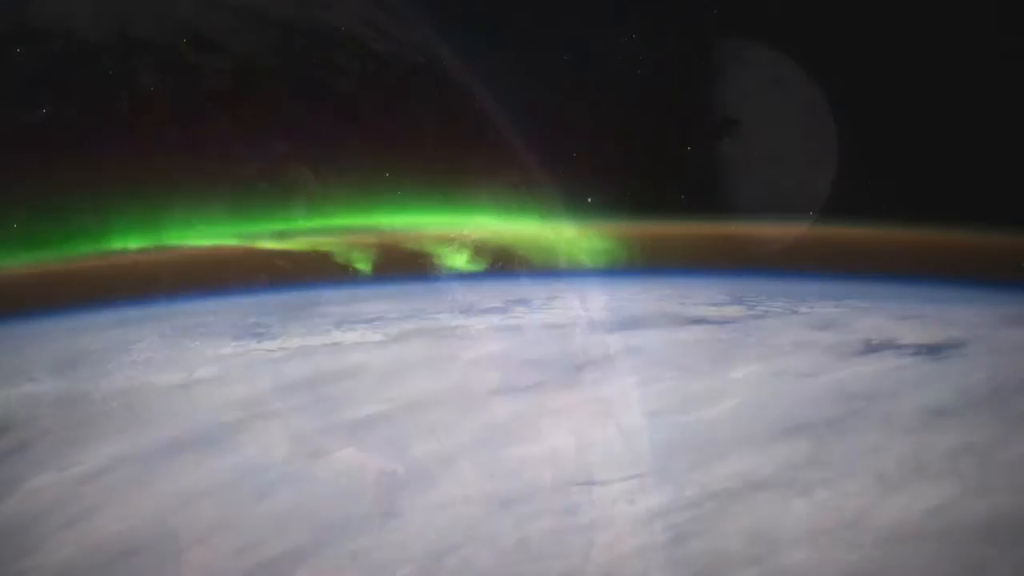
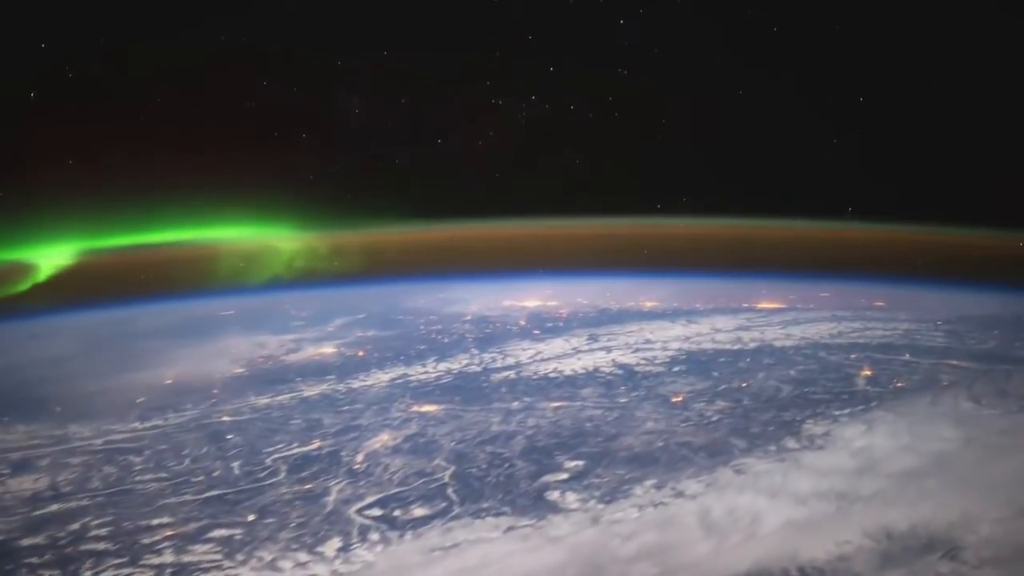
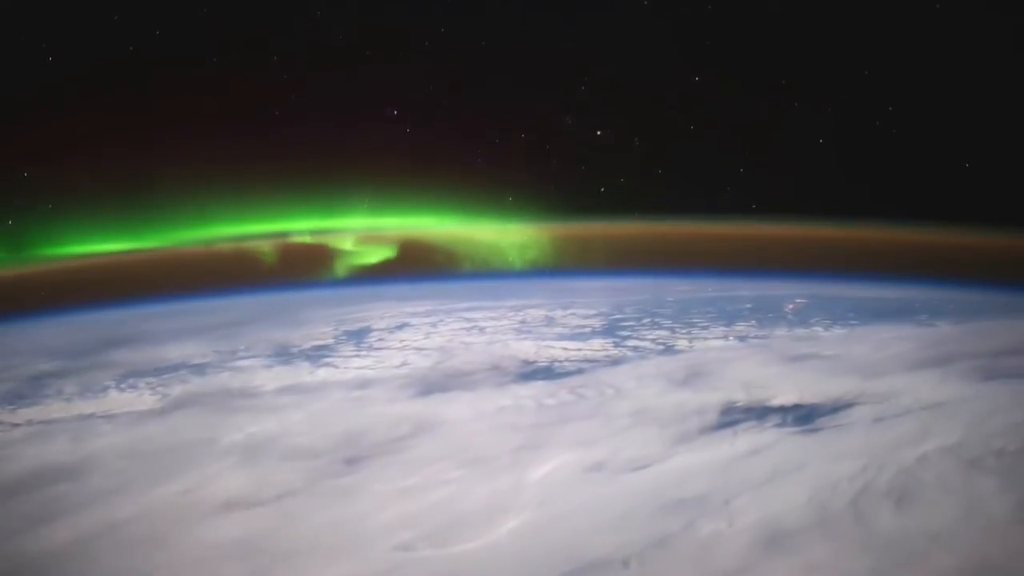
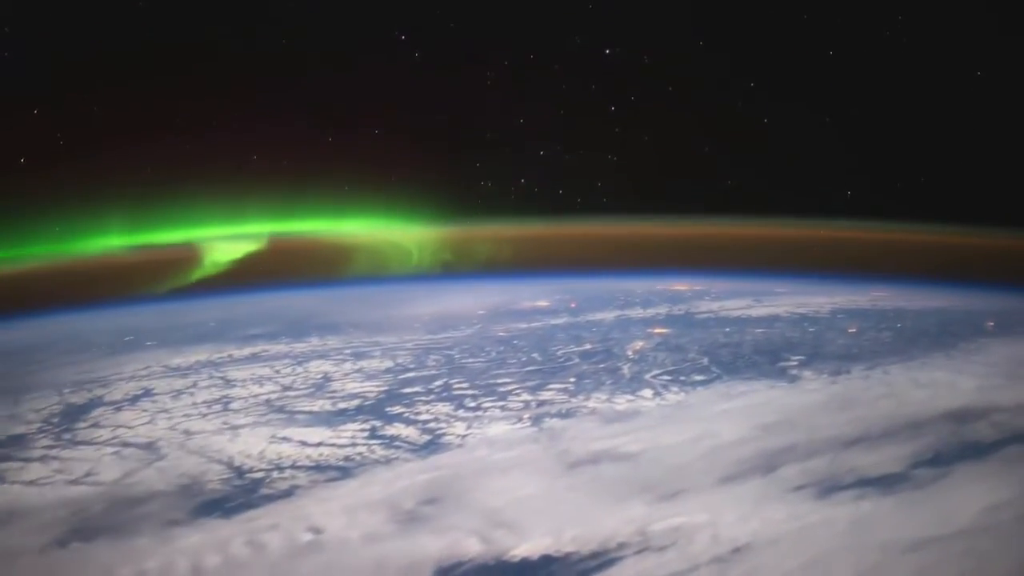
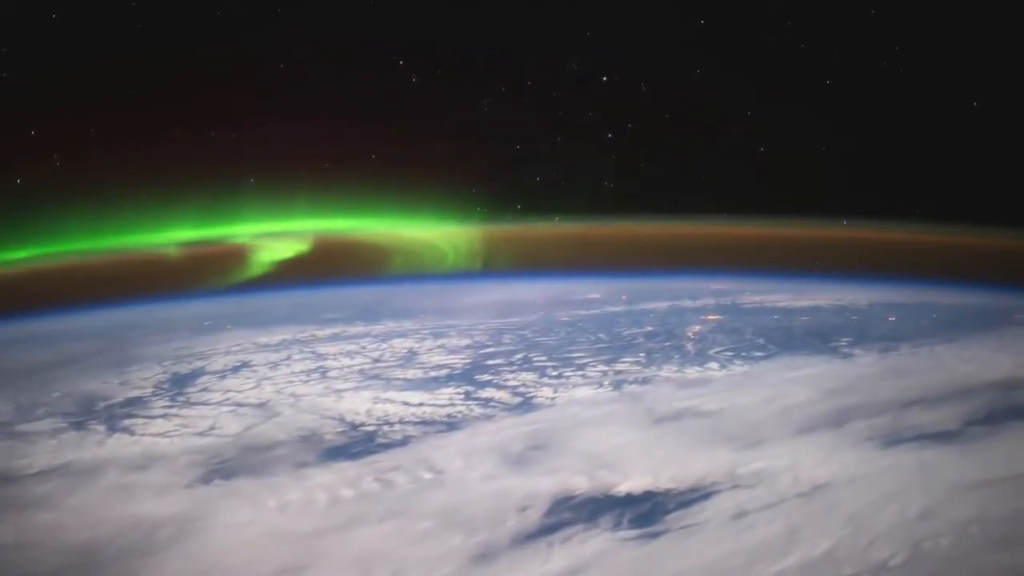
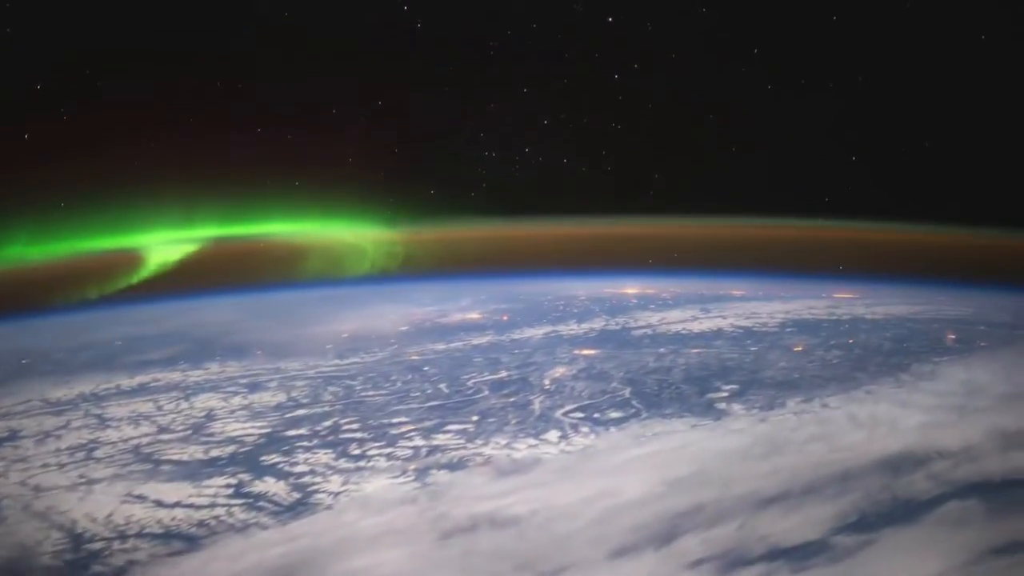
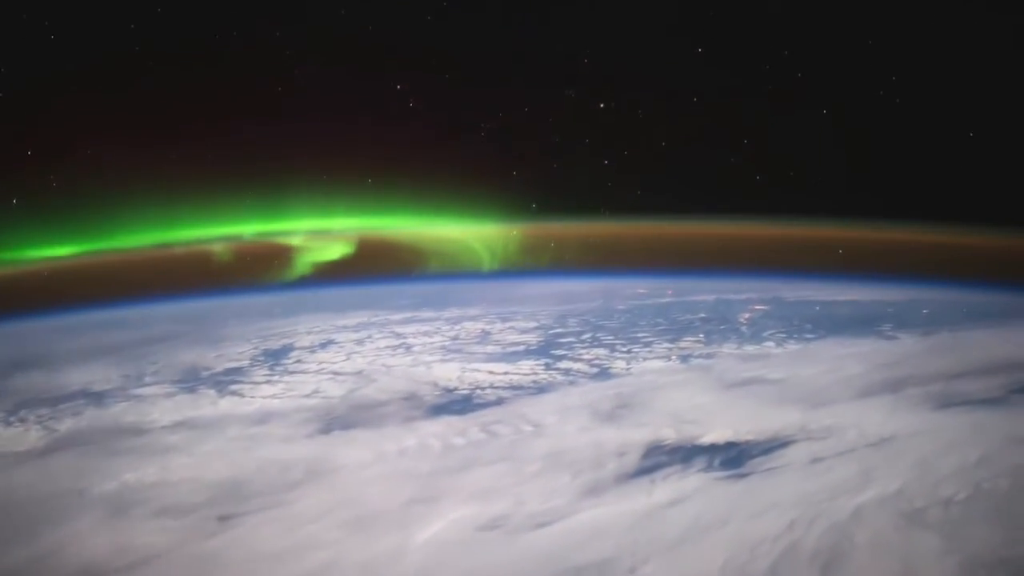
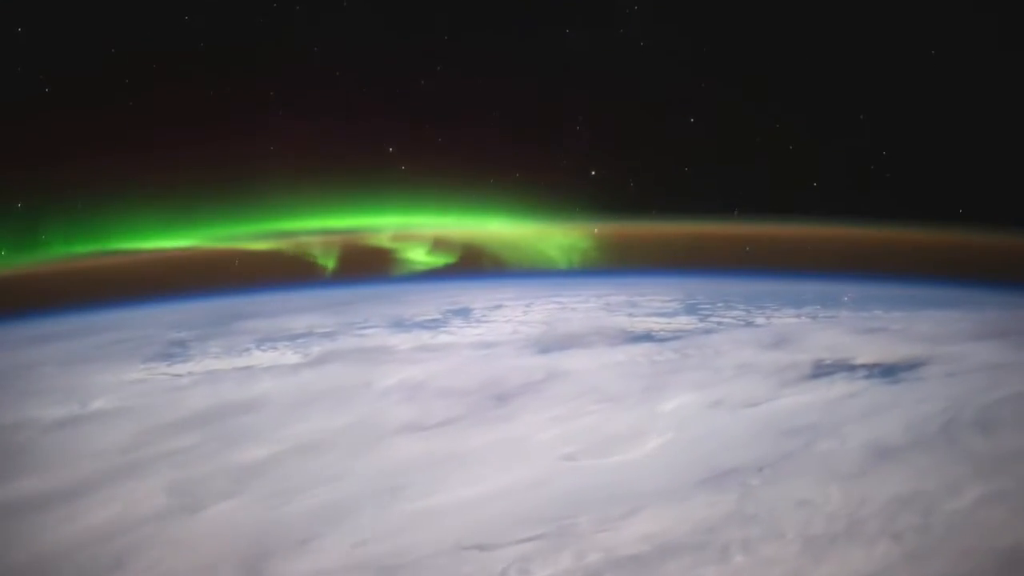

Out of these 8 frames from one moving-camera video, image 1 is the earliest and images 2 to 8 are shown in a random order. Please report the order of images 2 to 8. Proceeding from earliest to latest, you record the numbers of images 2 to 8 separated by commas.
8, 3, 7, 5, 4, 6, 2
